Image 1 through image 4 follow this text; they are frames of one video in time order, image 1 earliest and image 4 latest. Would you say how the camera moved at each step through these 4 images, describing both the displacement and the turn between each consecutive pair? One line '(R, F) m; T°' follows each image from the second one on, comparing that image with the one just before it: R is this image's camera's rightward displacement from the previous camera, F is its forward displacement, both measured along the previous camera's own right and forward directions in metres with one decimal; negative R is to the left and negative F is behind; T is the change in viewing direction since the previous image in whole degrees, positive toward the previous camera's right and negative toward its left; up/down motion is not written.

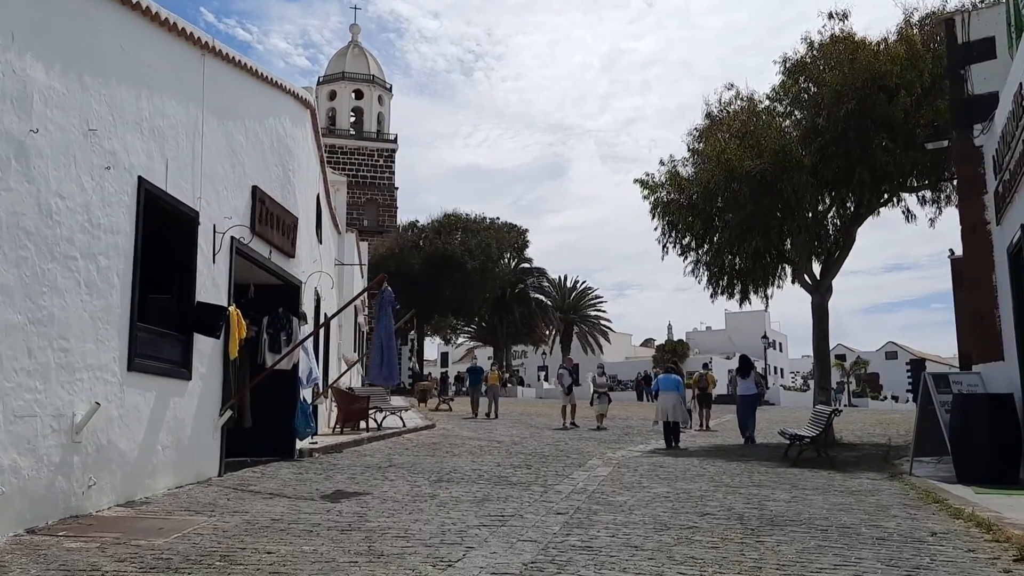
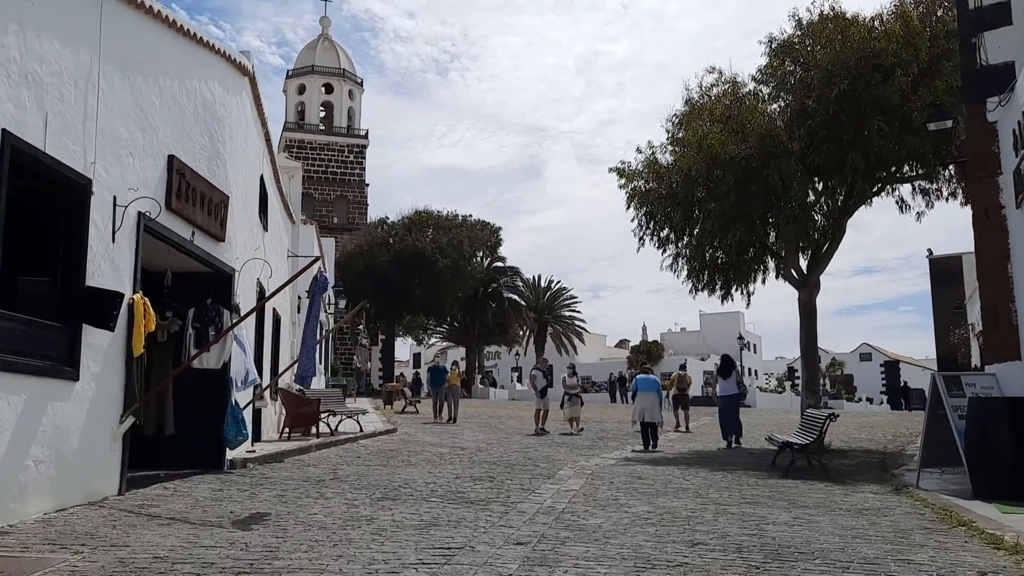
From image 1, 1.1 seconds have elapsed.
(+0.2, +1.2) m; +2°
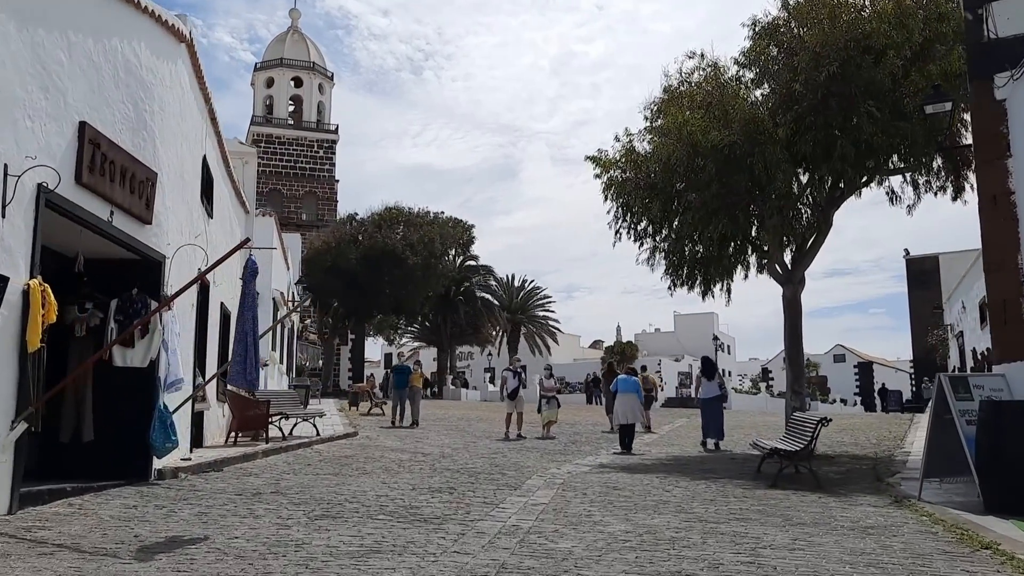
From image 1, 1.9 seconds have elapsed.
(+0.1, +1.0) m; +2°
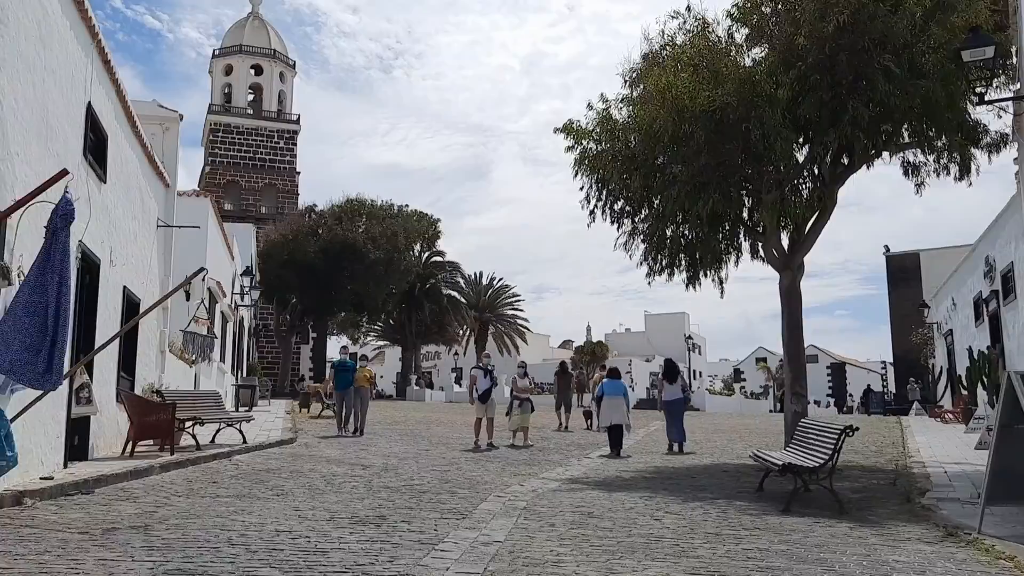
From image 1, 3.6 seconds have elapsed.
(+0.2, +2.0) m; +2°
